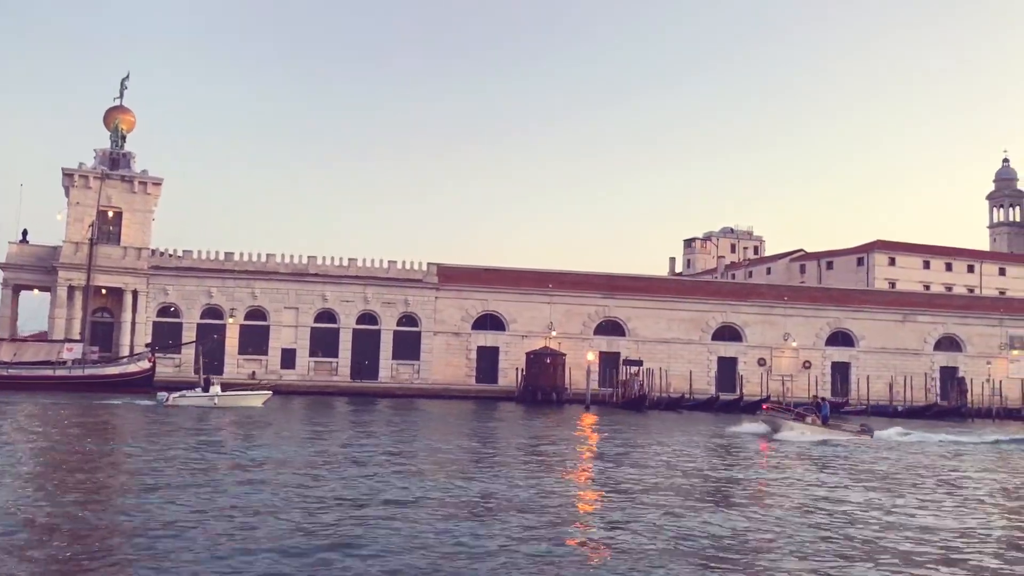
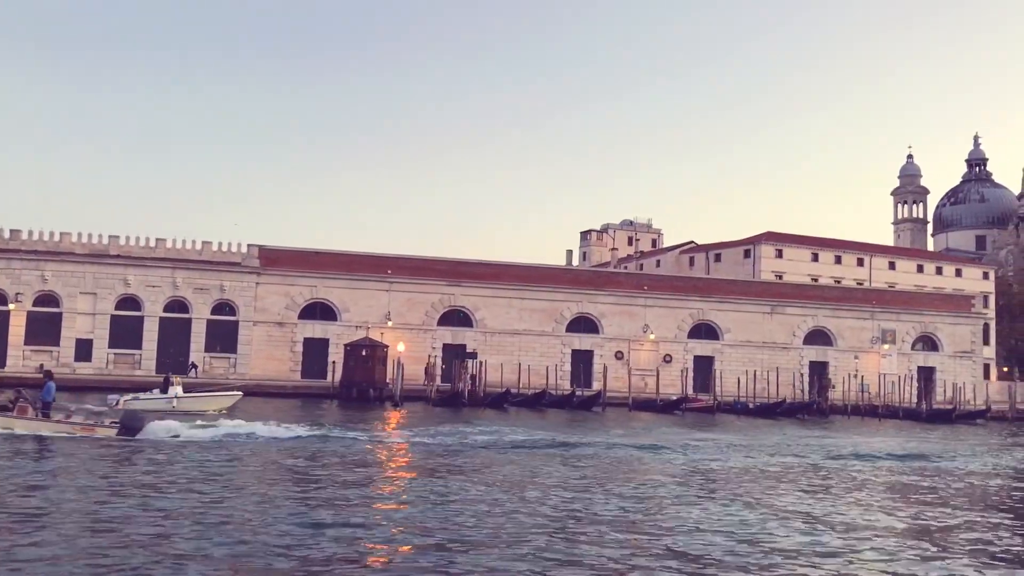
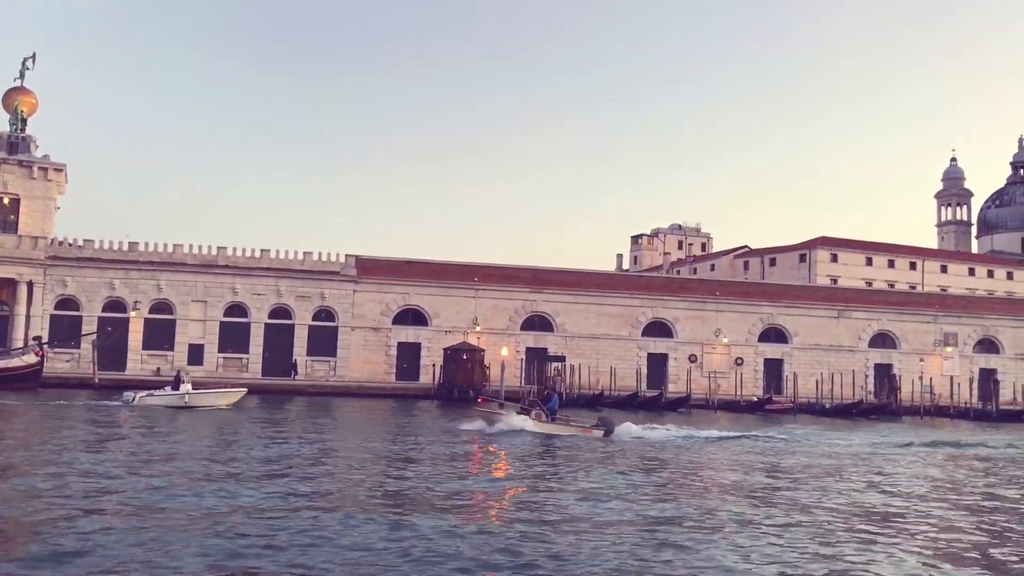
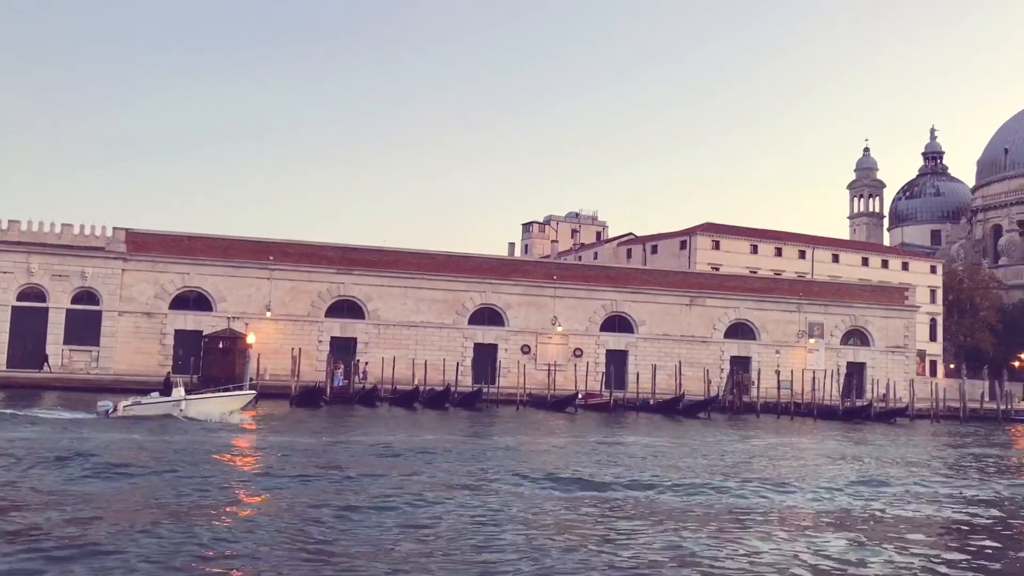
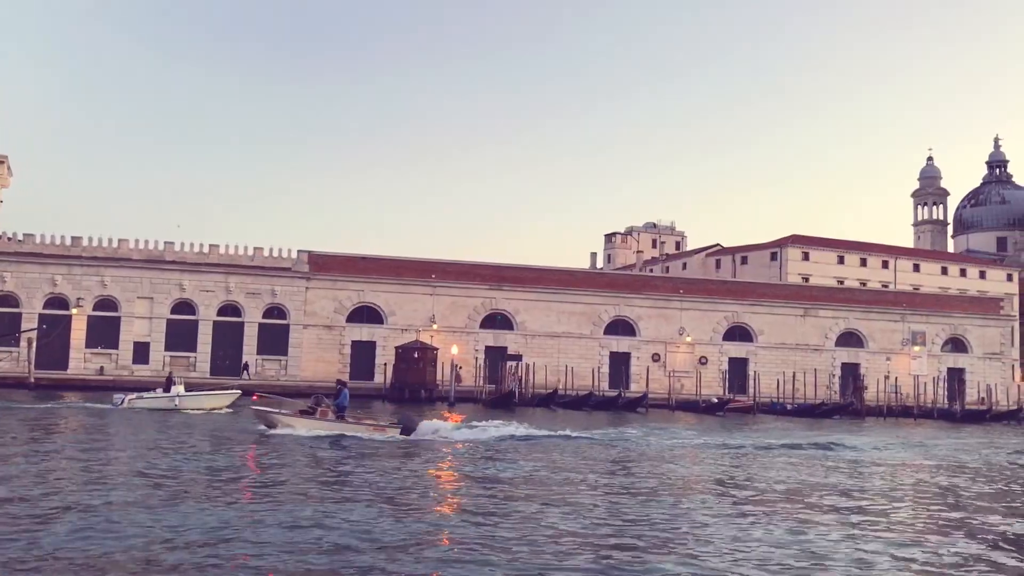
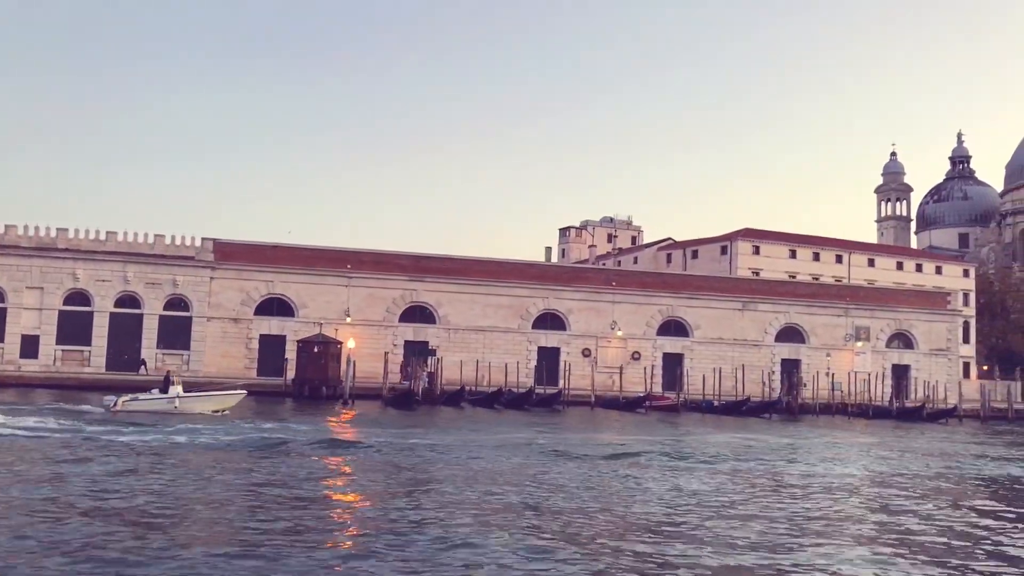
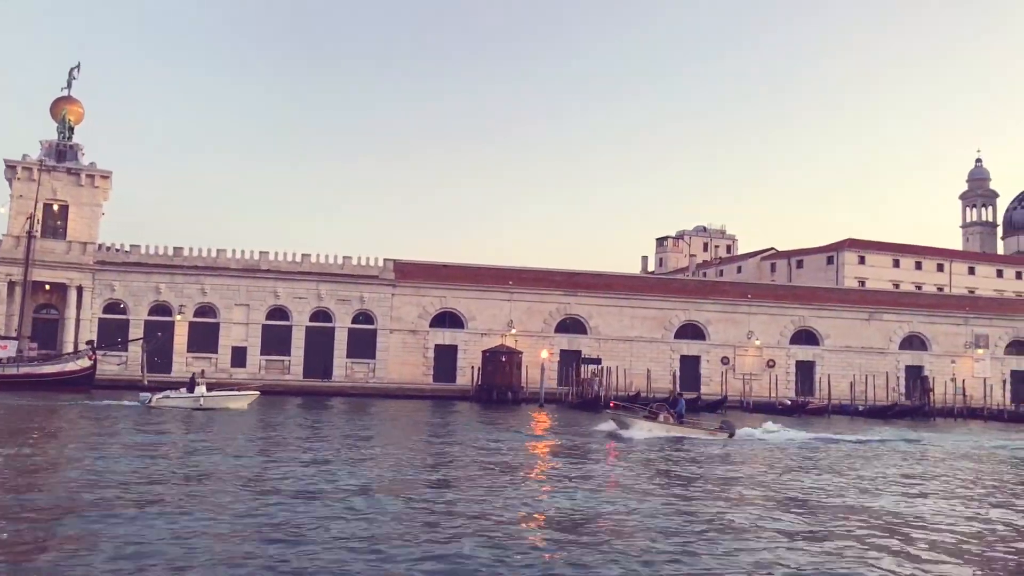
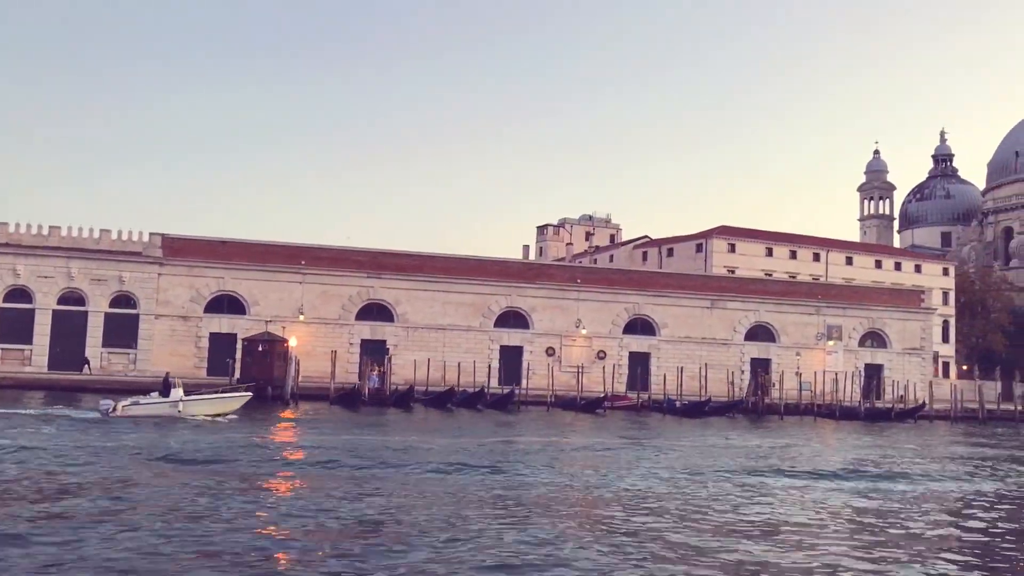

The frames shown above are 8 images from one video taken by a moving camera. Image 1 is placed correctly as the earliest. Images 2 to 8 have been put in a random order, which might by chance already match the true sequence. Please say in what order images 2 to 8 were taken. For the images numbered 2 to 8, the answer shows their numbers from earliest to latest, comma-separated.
7, 3, 5, 2, 6, 8, 4
